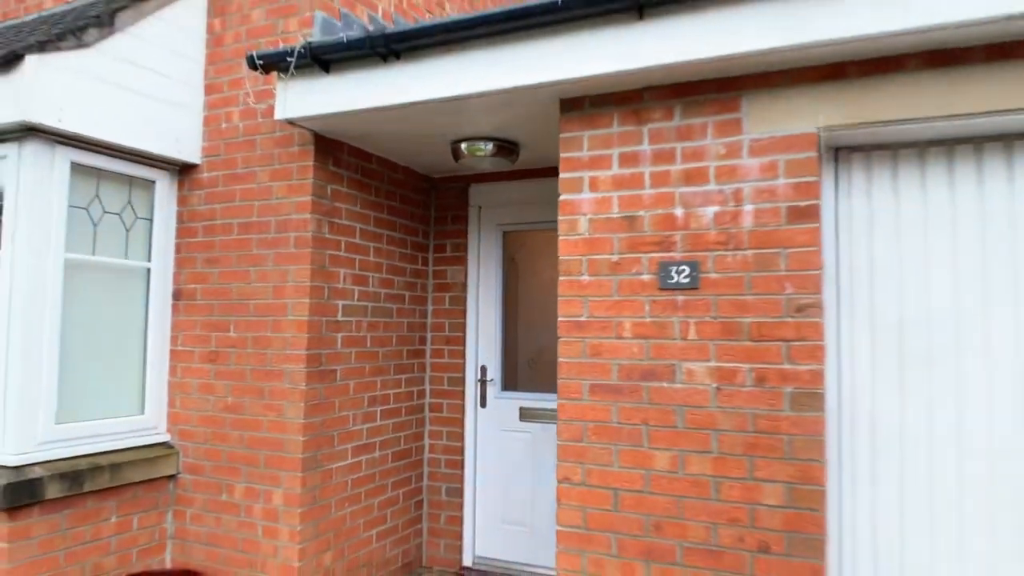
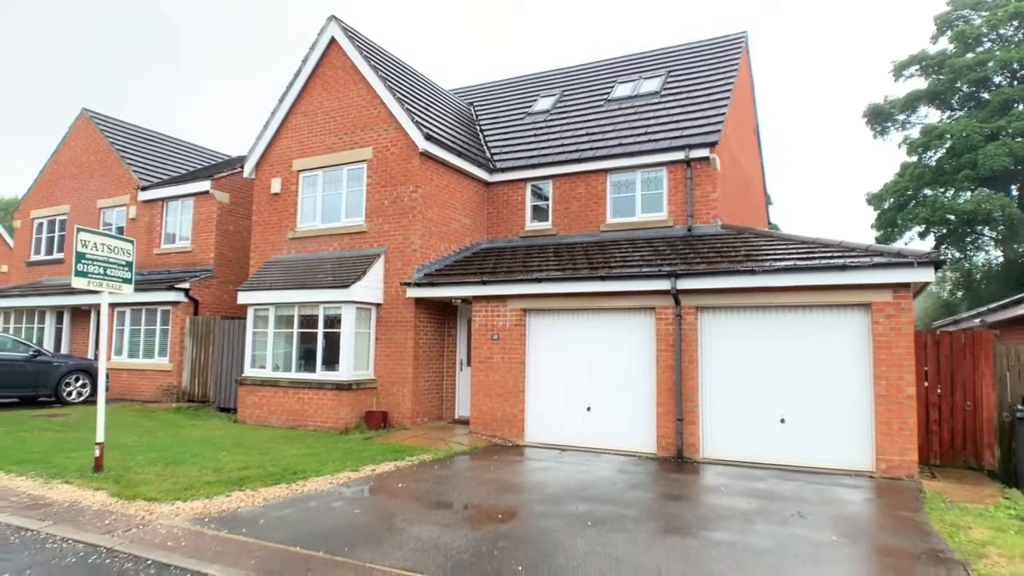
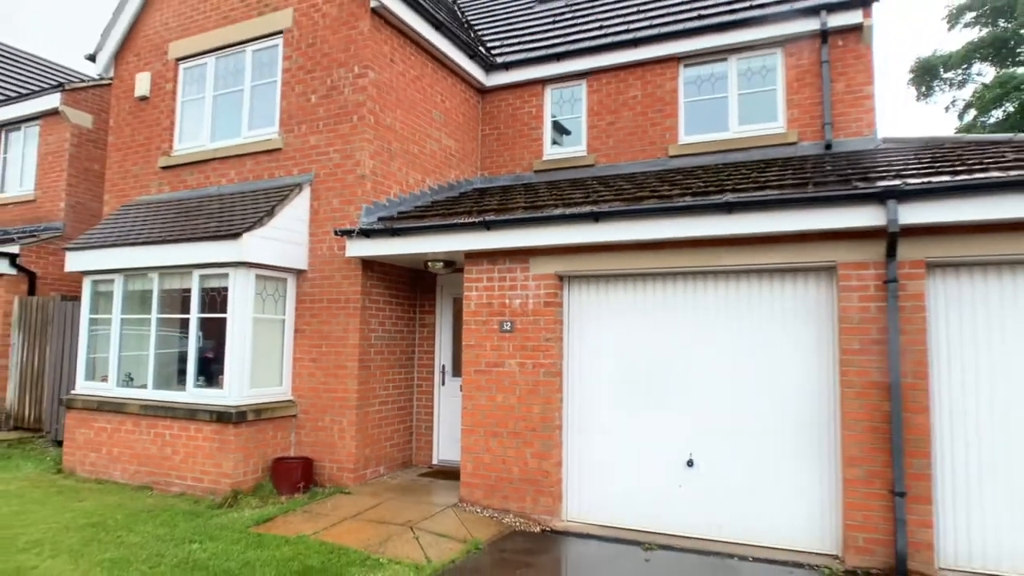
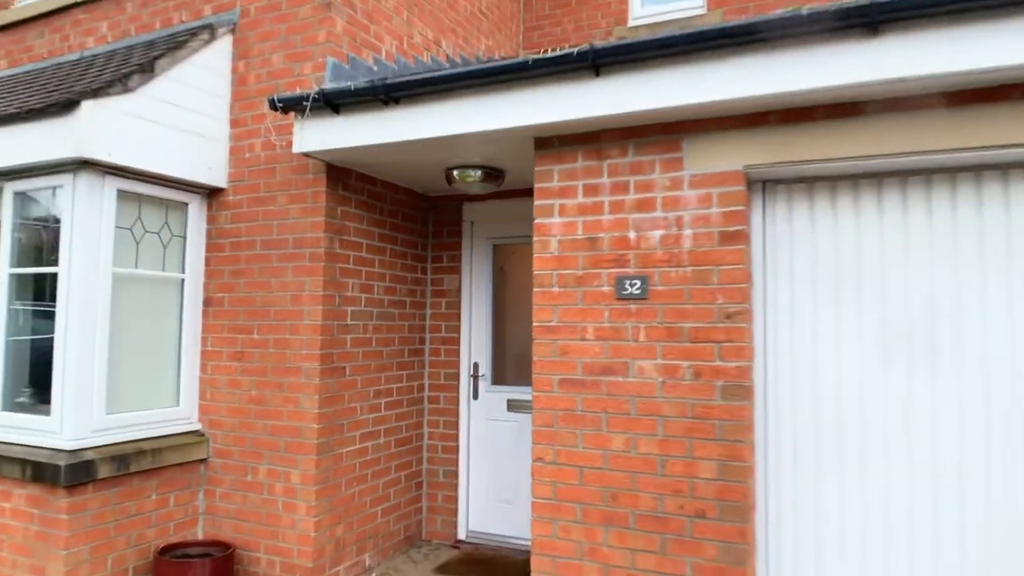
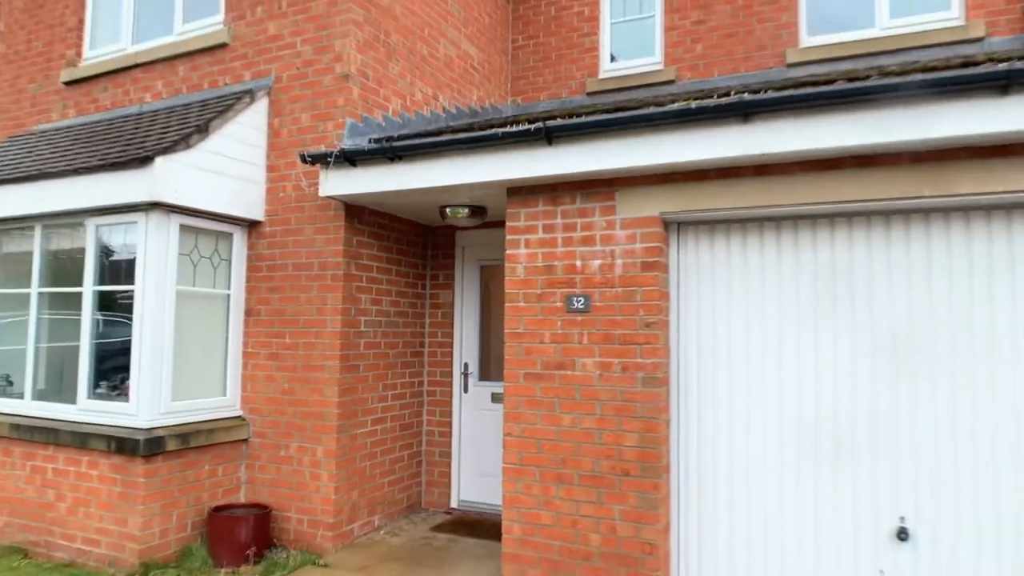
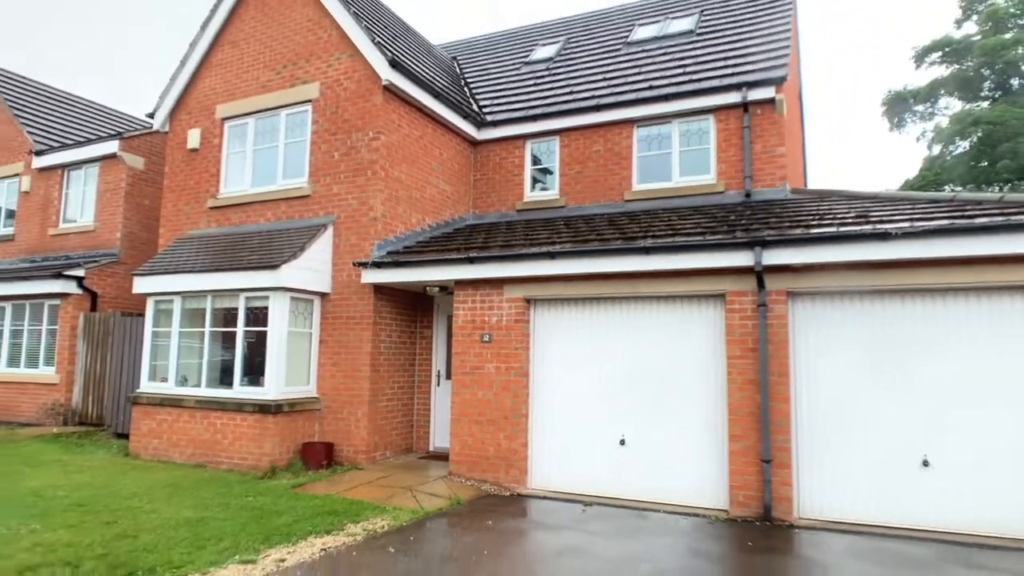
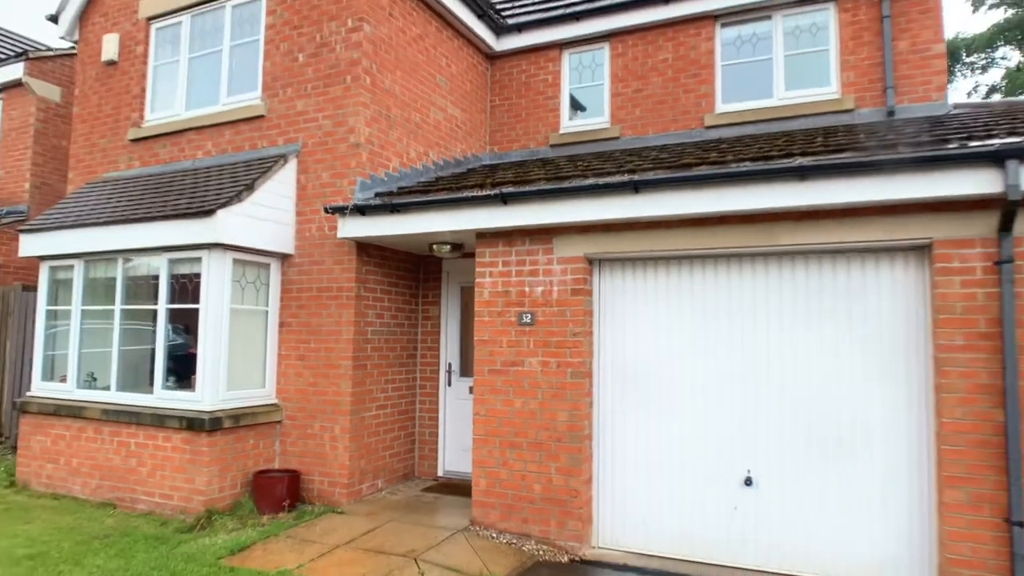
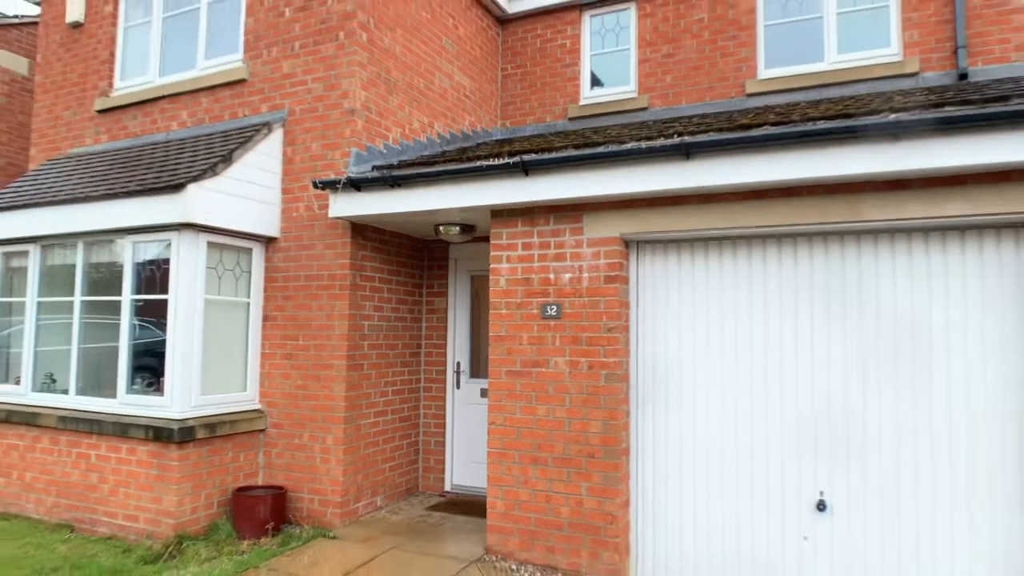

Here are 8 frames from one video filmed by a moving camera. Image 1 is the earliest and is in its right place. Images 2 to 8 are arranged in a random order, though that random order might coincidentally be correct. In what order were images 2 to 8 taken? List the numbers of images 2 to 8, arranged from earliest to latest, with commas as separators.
4, 5, 8, 7, 3, 6, 2
